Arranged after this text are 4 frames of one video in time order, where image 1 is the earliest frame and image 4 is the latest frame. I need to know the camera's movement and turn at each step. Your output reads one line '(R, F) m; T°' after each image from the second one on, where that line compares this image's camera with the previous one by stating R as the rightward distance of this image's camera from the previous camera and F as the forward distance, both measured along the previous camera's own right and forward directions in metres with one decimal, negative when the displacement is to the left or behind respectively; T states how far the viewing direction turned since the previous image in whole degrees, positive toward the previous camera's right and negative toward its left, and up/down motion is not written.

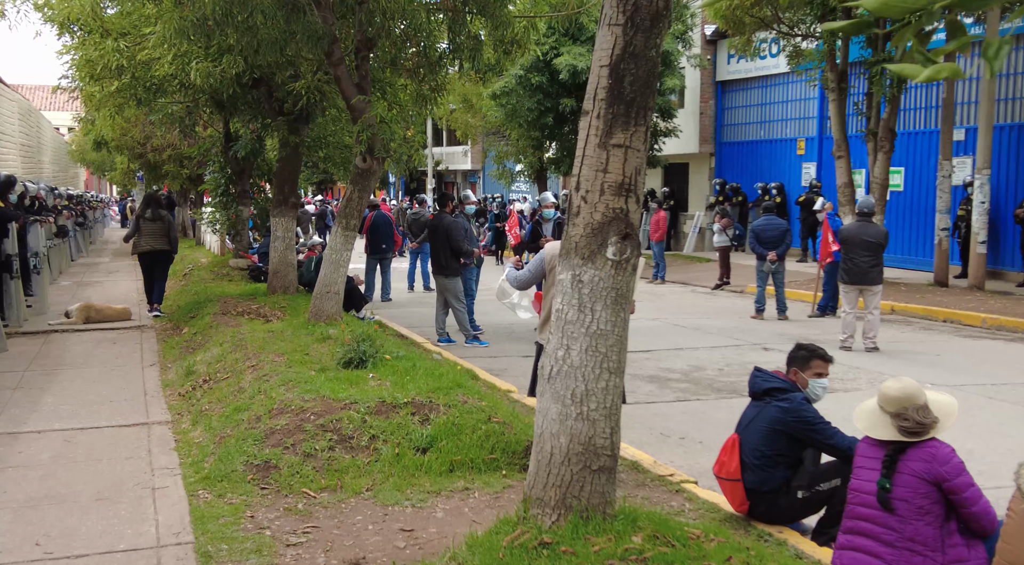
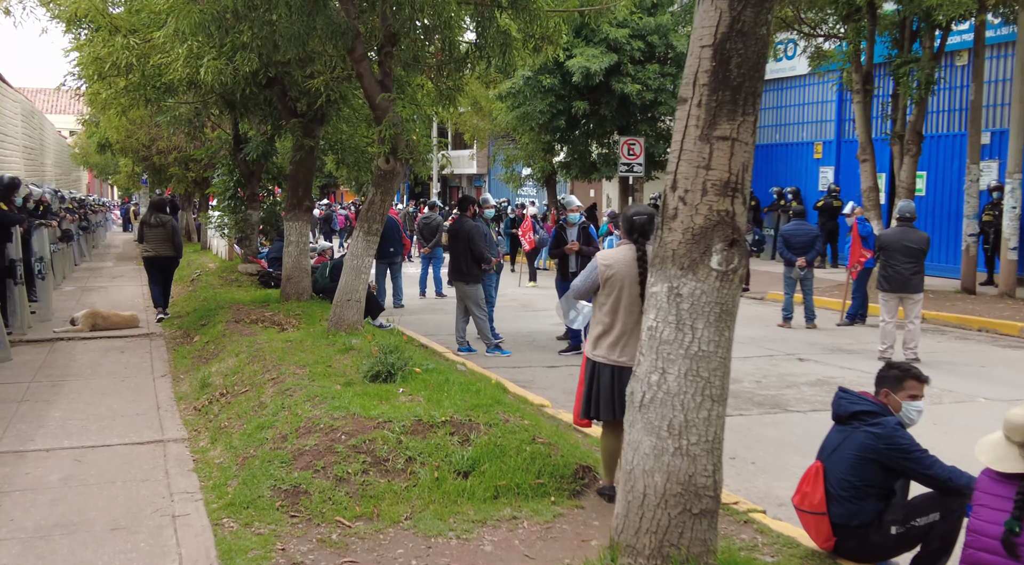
(-0.3, +0.5) m; 0°
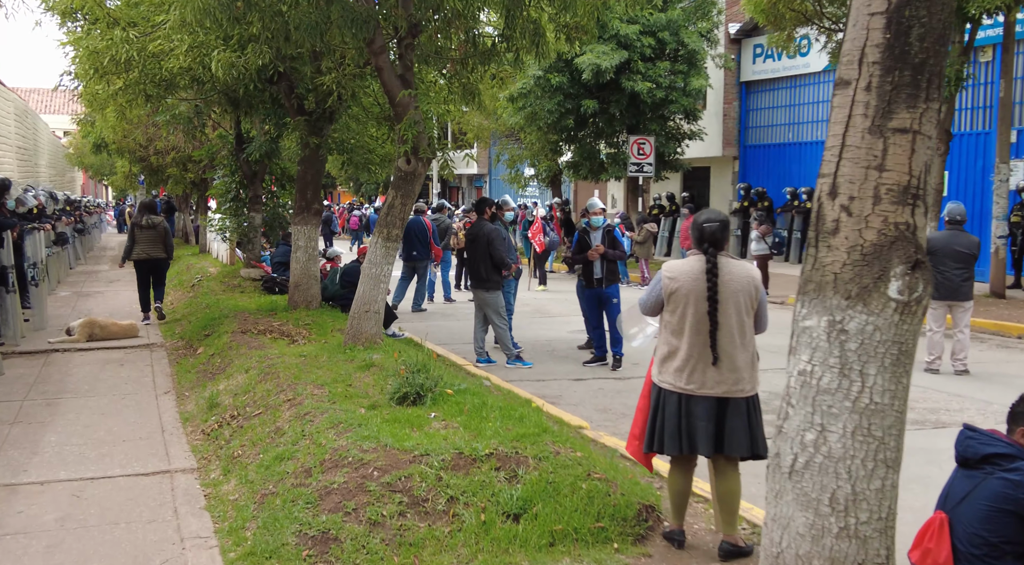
(-0.3, +0.7) m; 0°
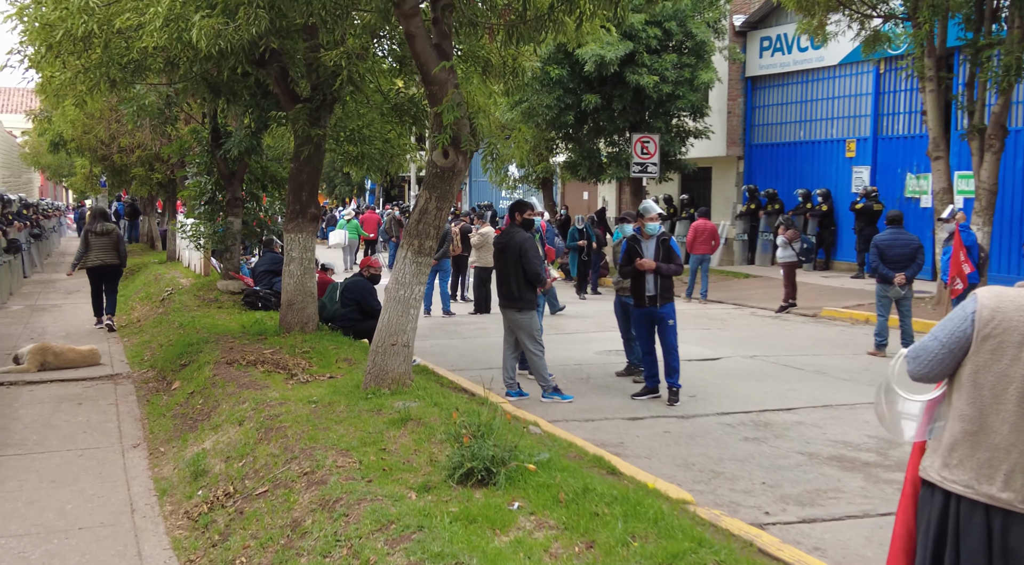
(-0.7, +2.0) m; +2°
